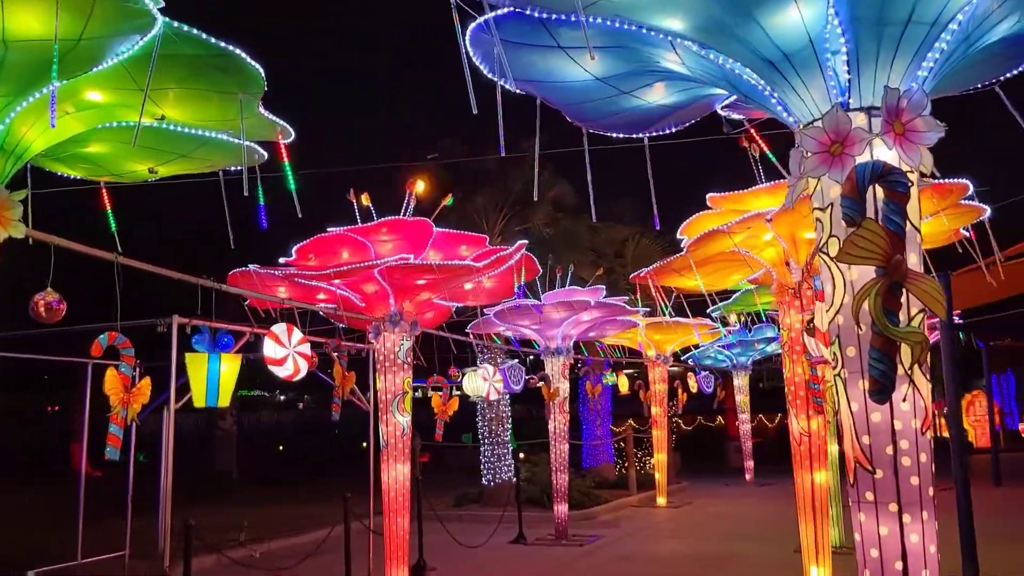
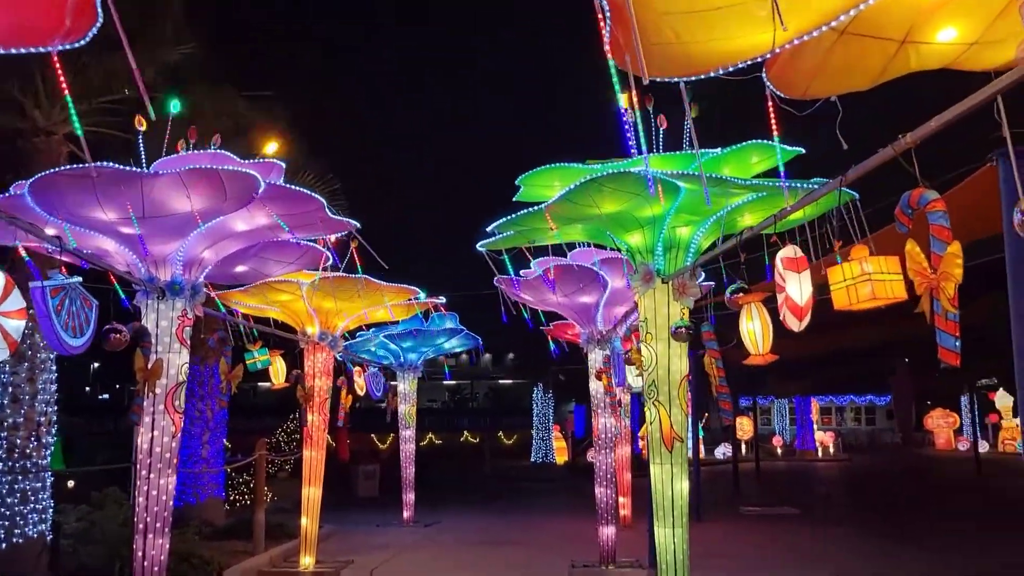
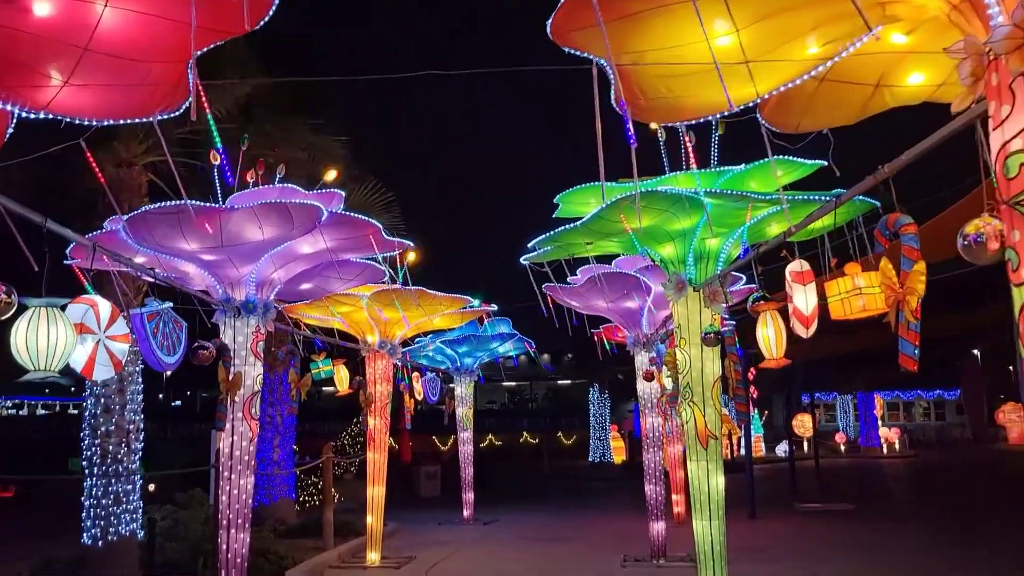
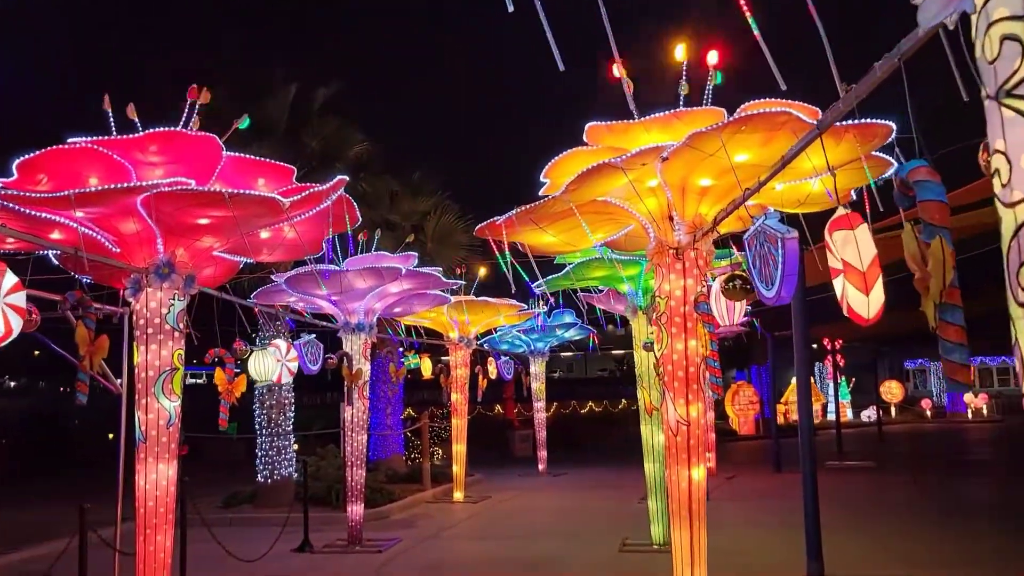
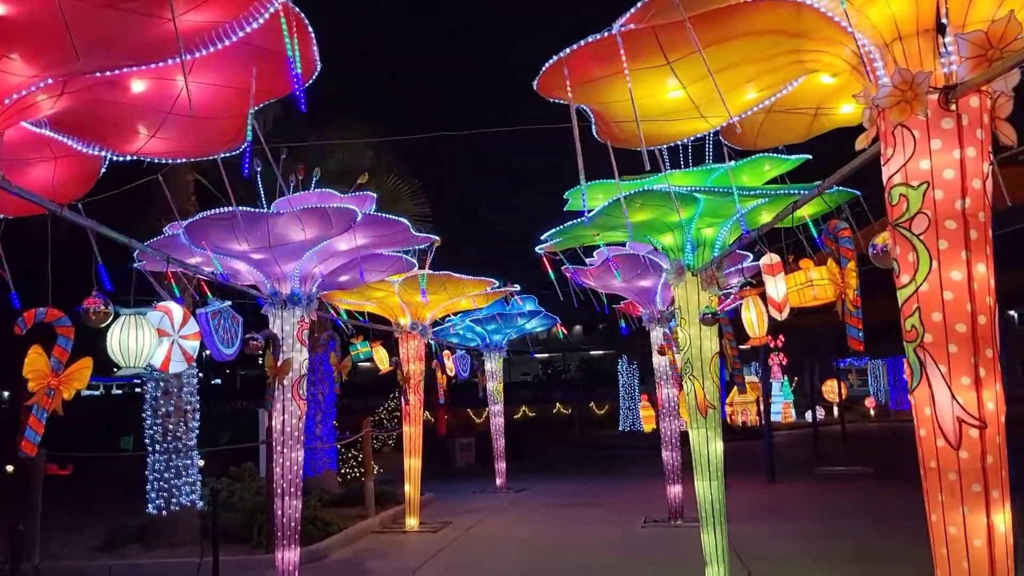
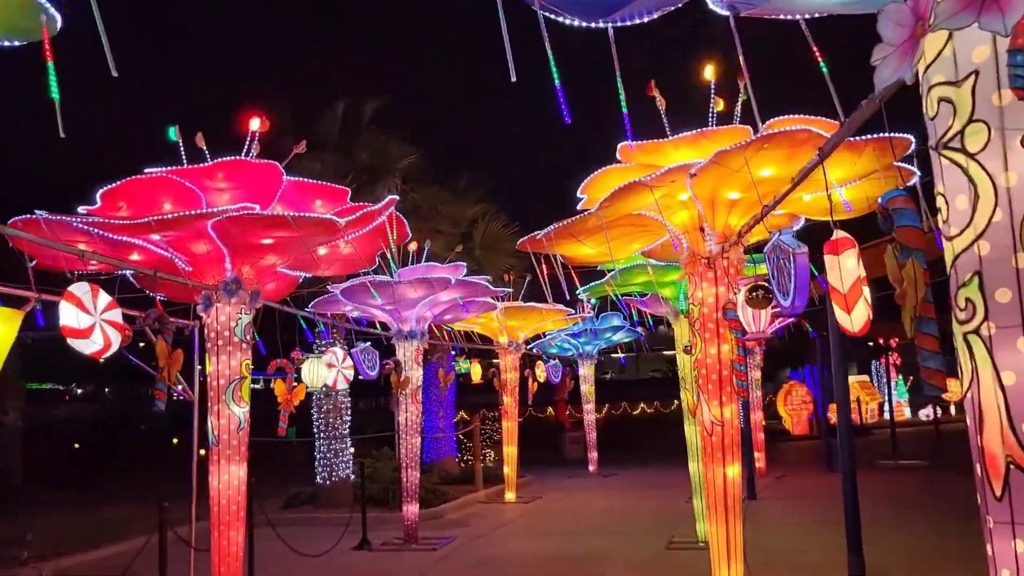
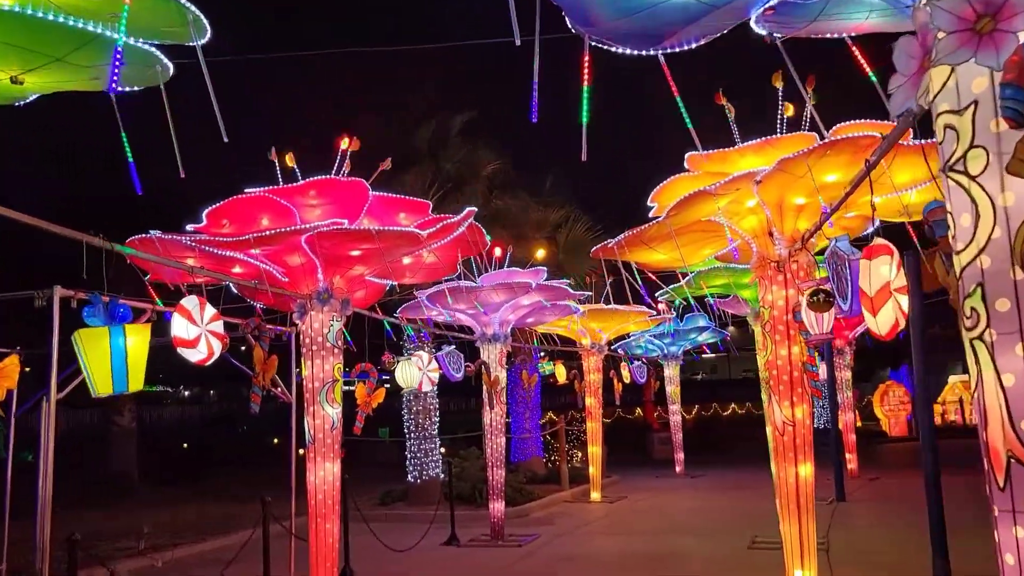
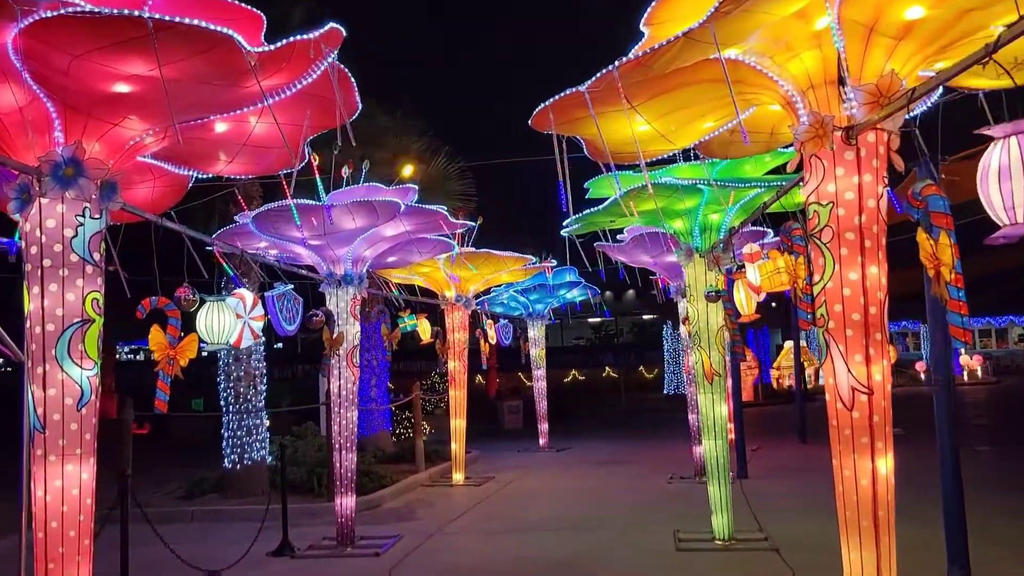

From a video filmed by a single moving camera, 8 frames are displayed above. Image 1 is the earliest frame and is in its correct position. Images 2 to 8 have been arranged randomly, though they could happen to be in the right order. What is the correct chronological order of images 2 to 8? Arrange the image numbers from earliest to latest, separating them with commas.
7, 6, 4, 8, 5, 3, 2
